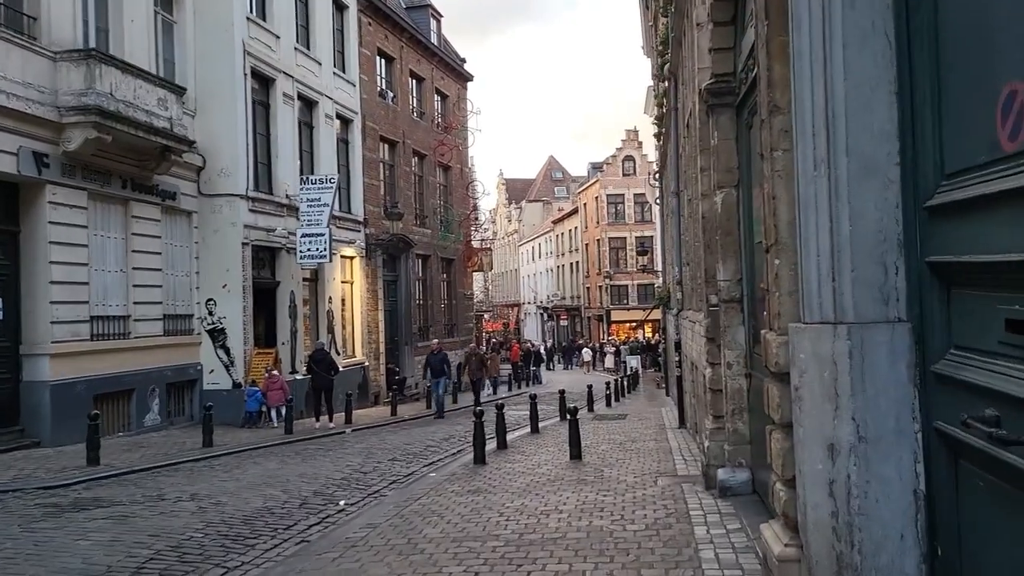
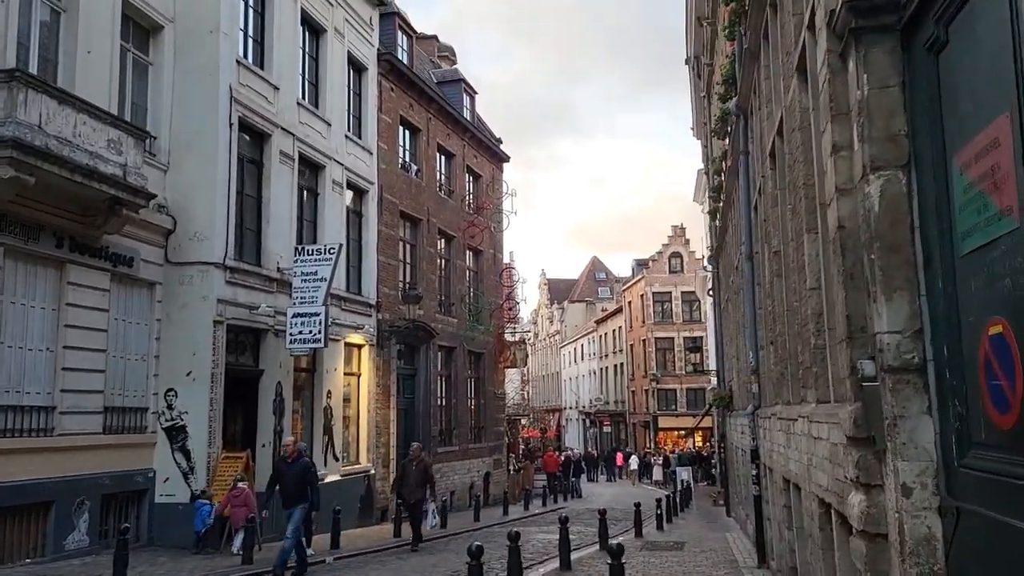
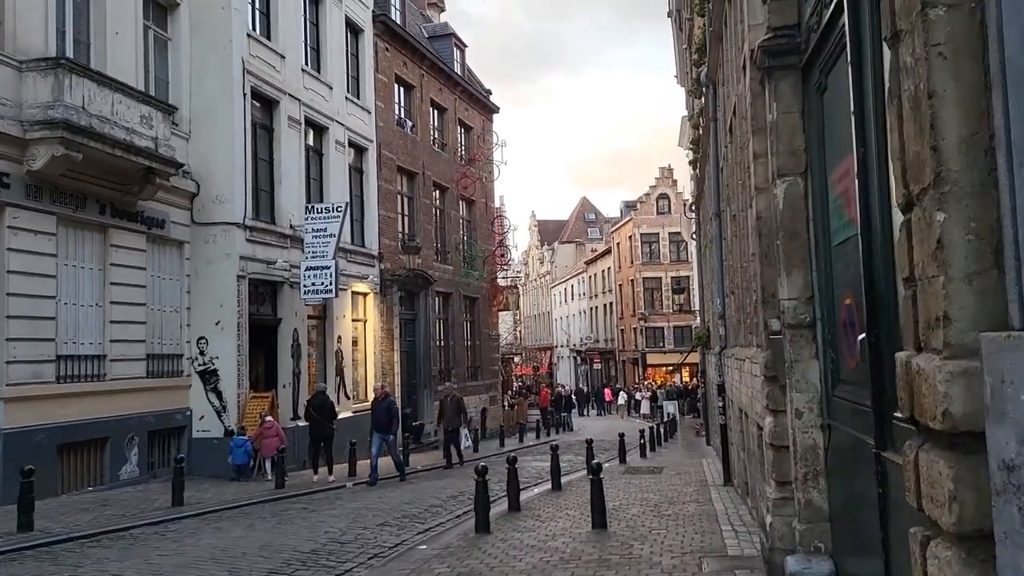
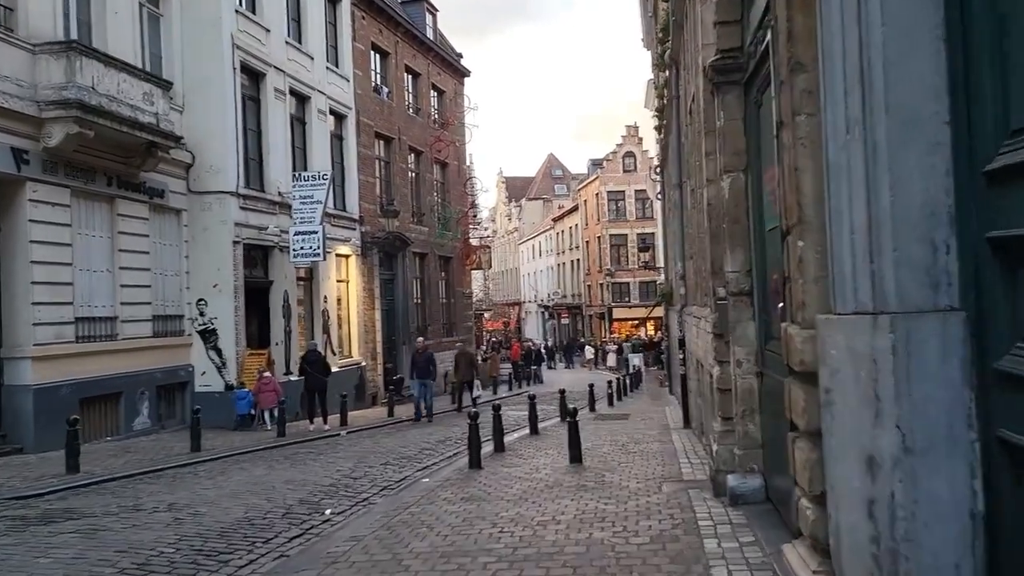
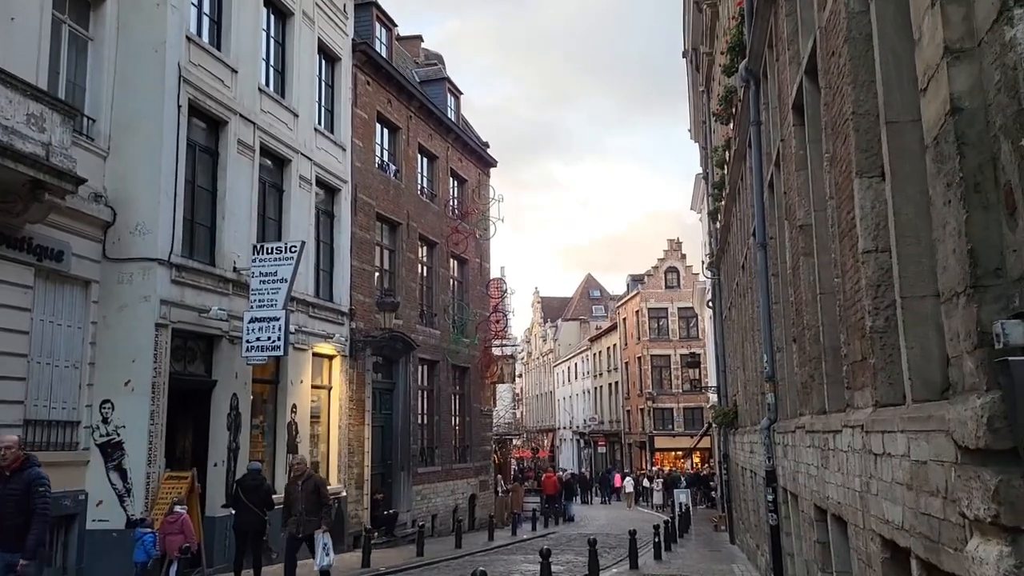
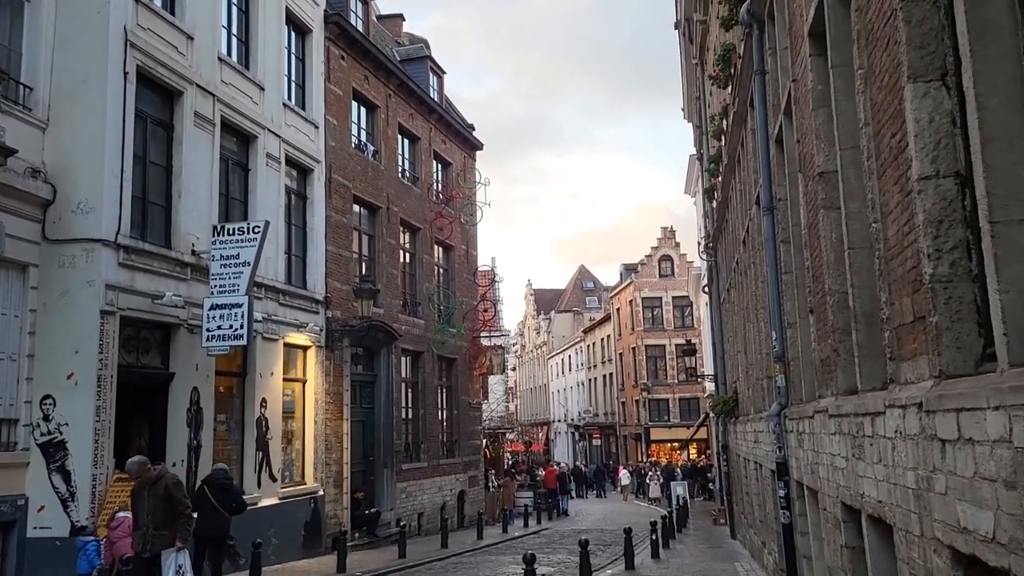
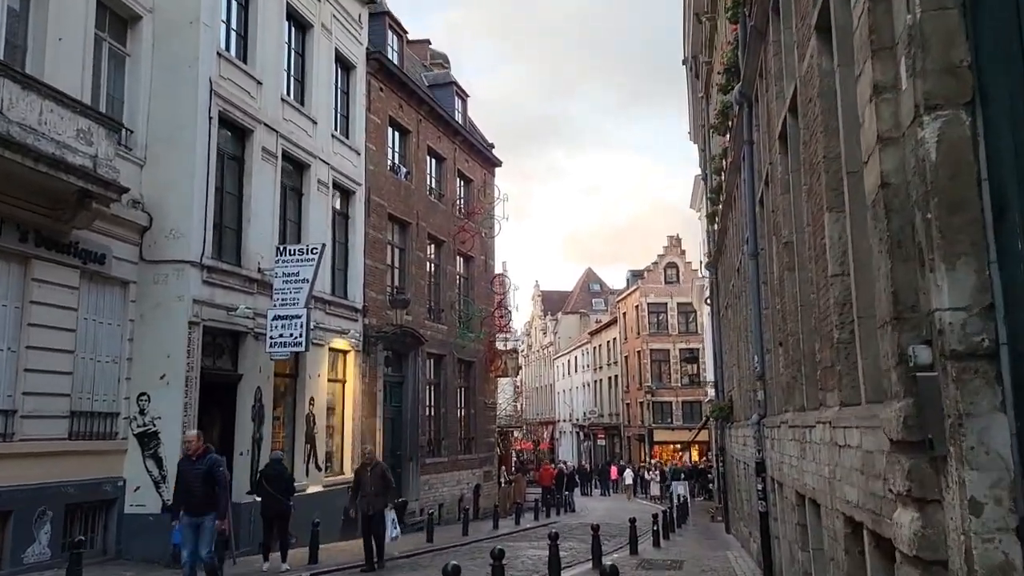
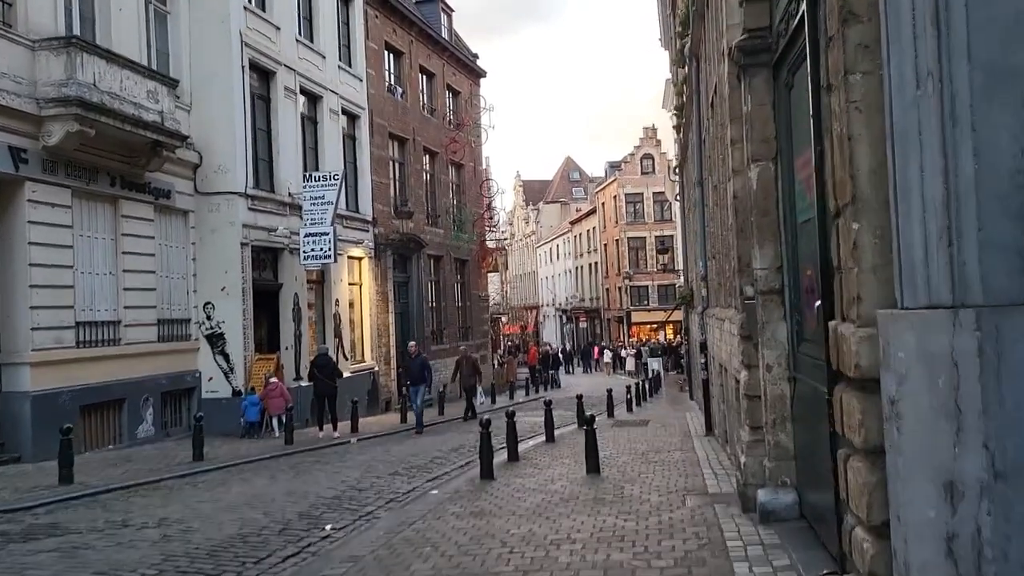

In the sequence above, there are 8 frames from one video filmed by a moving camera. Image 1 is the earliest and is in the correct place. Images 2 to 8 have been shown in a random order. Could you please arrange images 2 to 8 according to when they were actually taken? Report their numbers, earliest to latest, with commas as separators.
4, 8, 3, 2, 7, 5, 6
